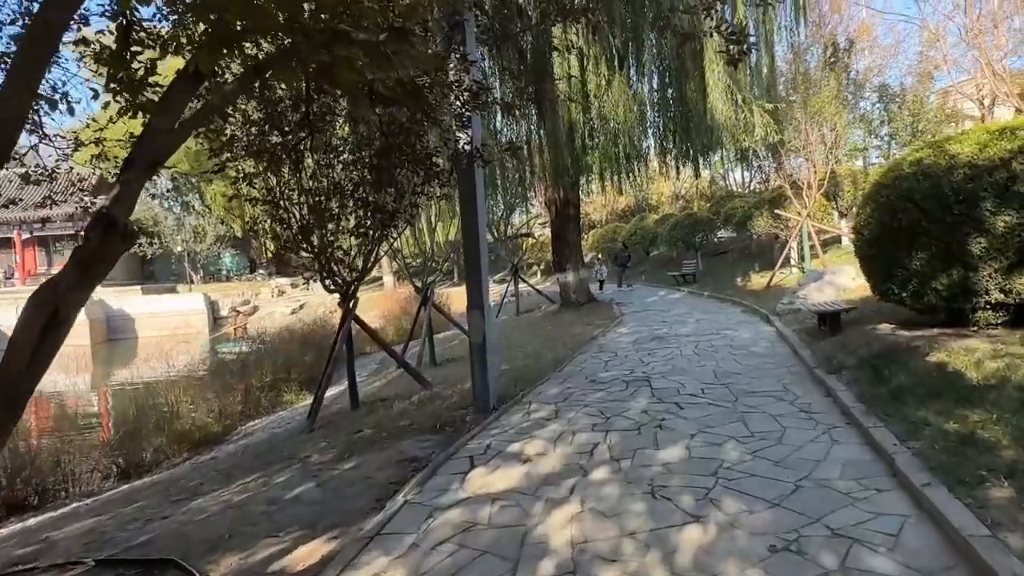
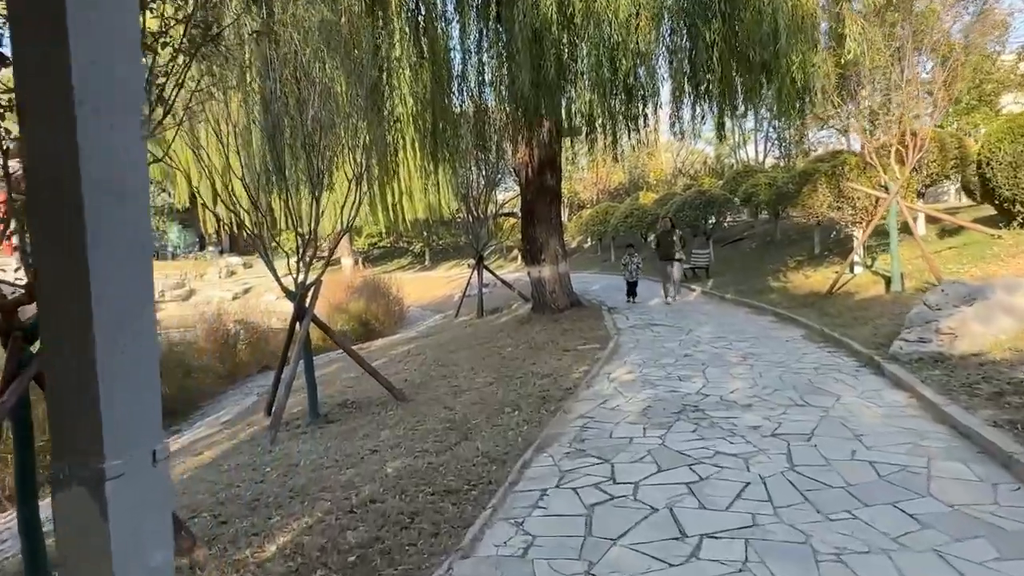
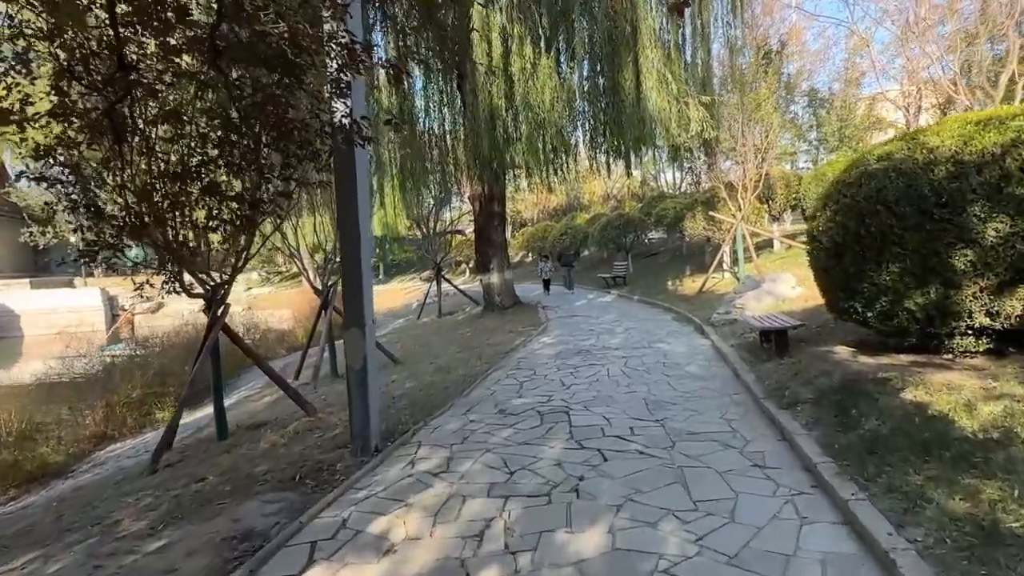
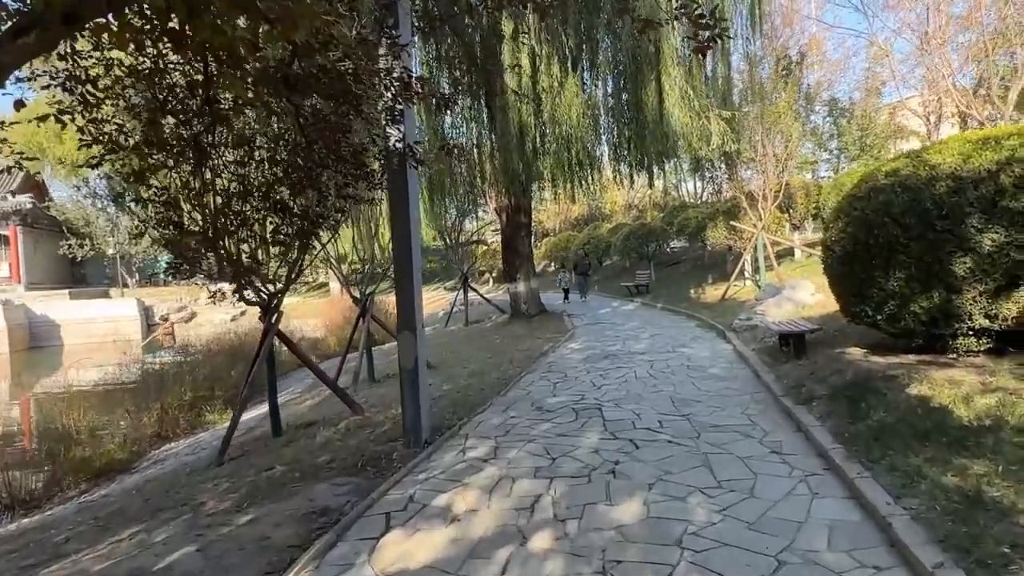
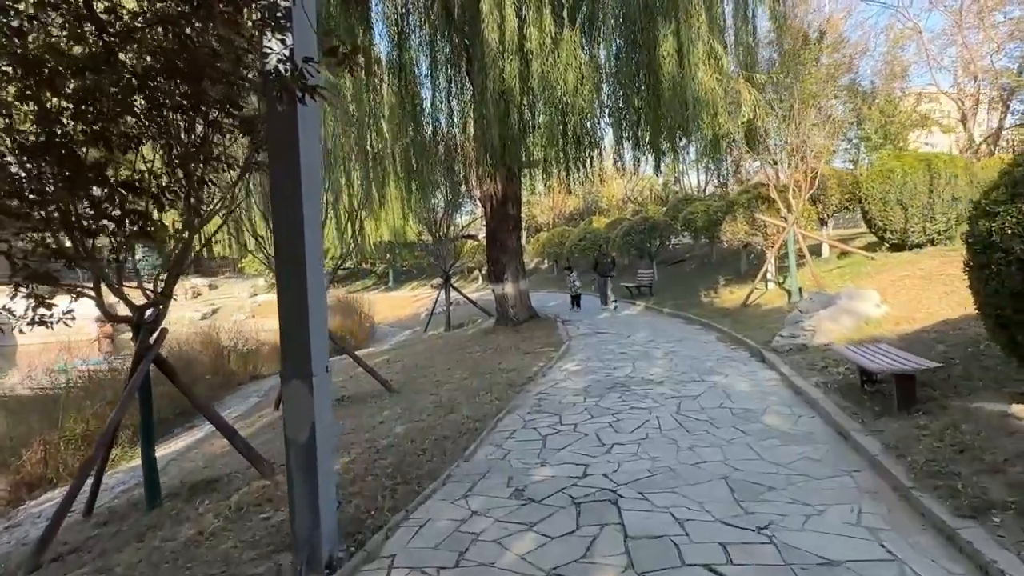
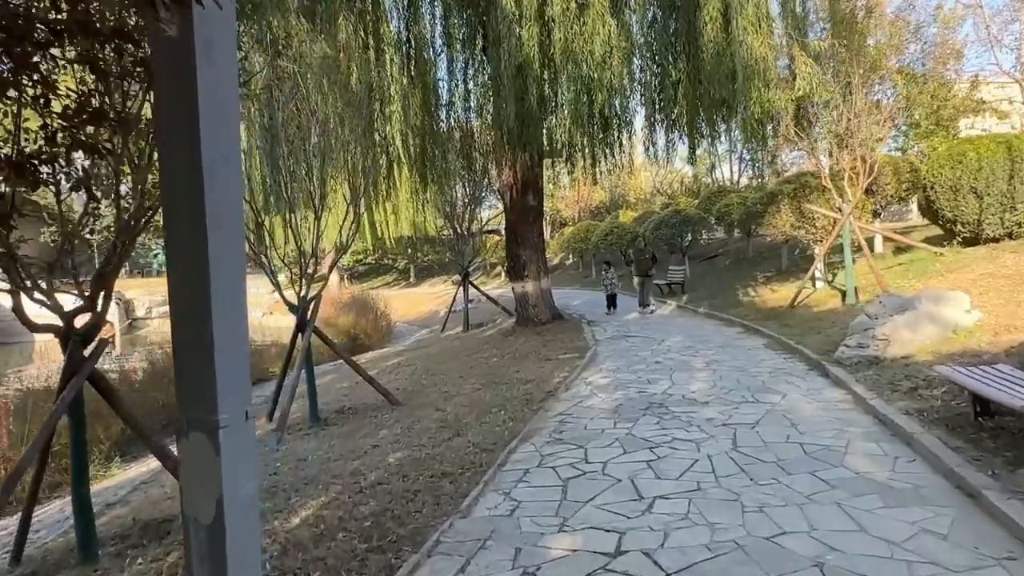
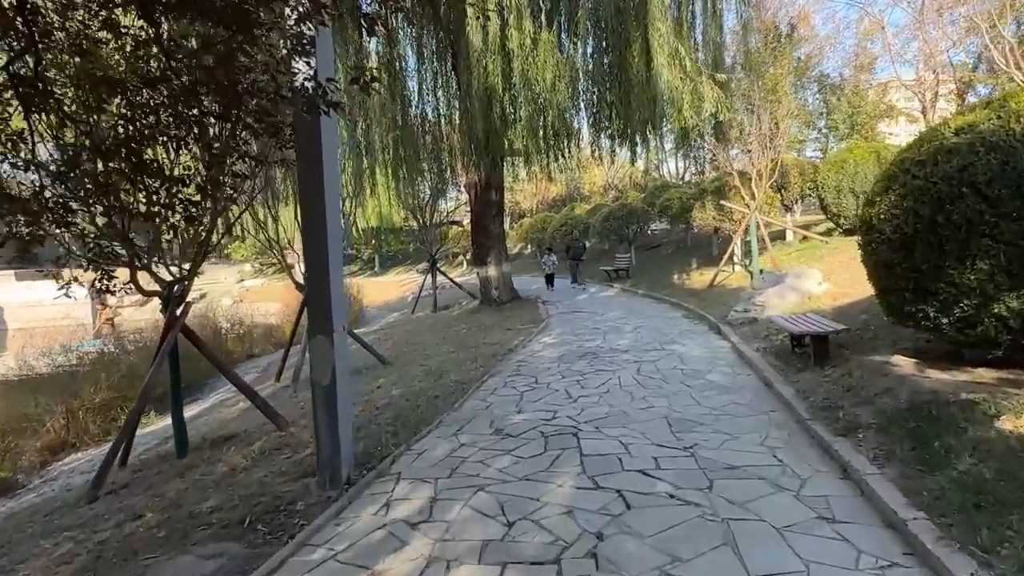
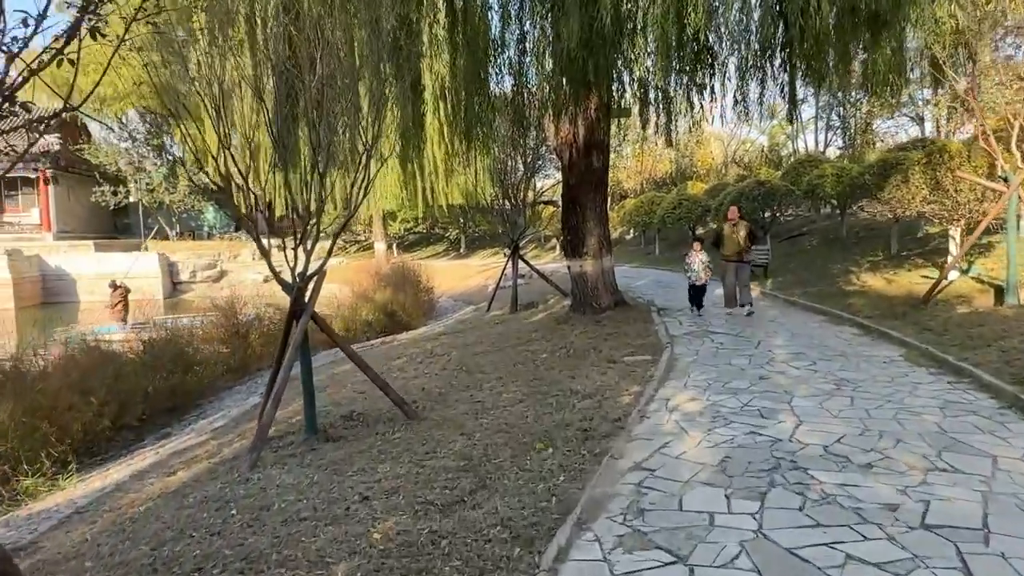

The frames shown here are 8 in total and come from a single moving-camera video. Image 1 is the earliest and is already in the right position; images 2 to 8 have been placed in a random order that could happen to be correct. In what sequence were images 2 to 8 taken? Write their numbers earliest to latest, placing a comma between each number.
4, 3, 7, 5, 6, 2, 8
